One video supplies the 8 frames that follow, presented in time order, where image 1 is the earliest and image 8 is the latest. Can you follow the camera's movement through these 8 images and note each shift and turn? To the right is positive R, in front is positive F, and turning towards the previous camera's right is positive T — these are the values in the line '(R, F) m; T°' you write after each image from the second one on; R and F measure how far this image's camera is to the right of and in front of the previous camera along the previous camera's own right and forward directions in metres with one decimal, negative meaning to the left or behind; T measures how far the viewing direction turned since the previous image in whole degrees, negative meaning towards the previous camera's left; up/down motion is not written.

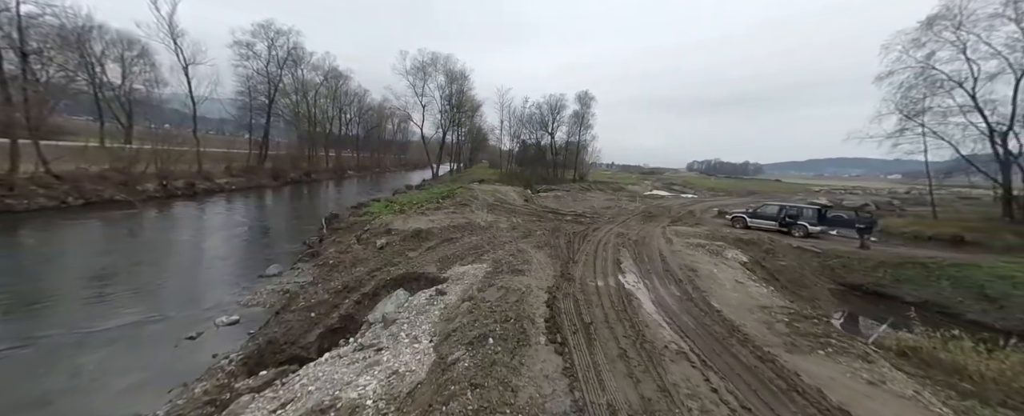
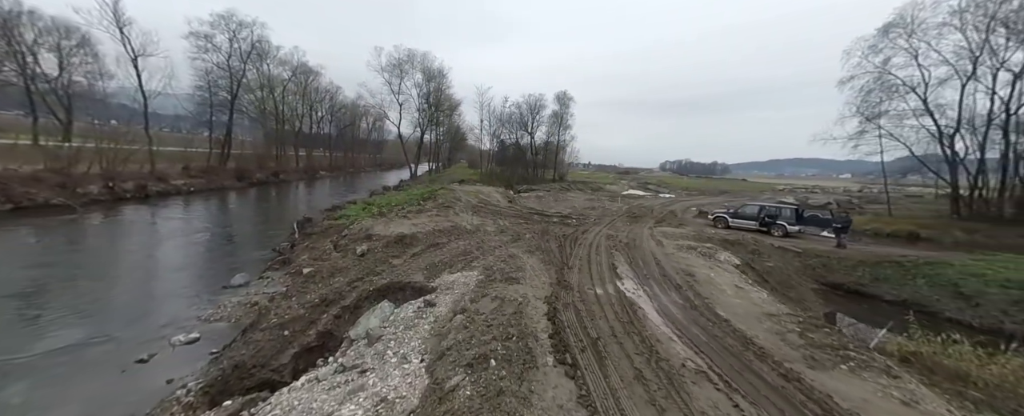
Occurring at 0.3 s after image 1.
(-0.4, +0.5) m; +4°
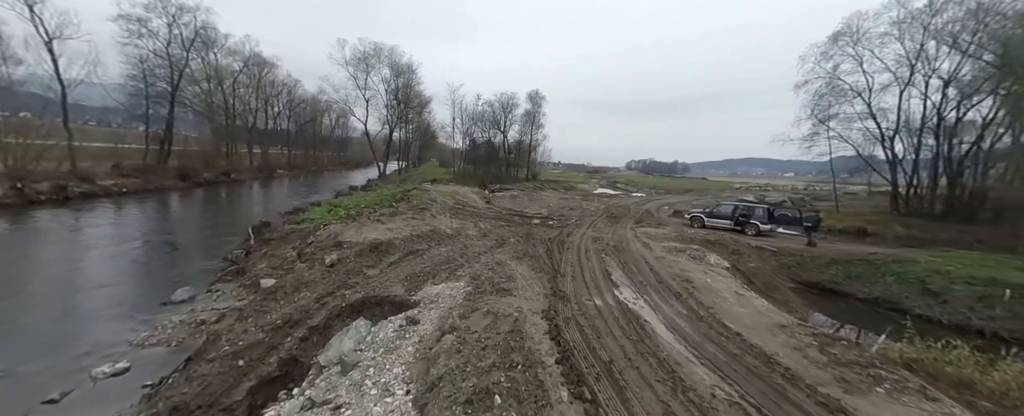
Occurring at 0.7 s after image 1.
(-0.4, +0.7) m; +5°
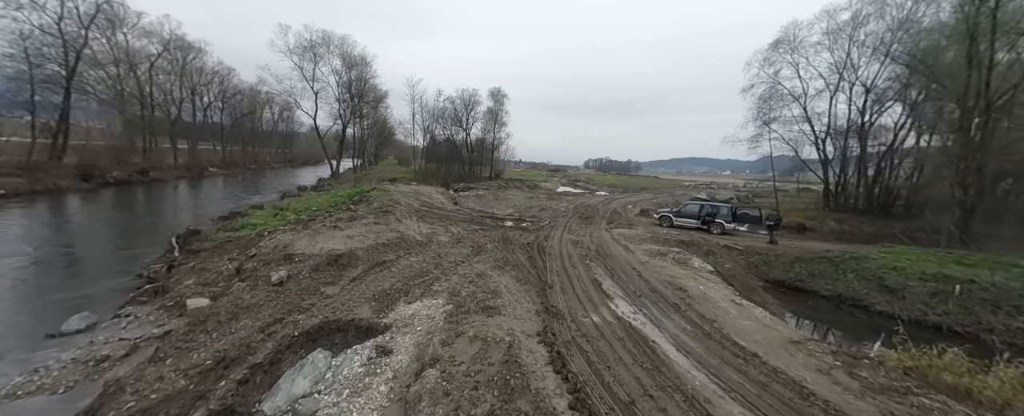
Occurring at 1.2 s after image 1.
(-0.5, +0.9) m; +7°
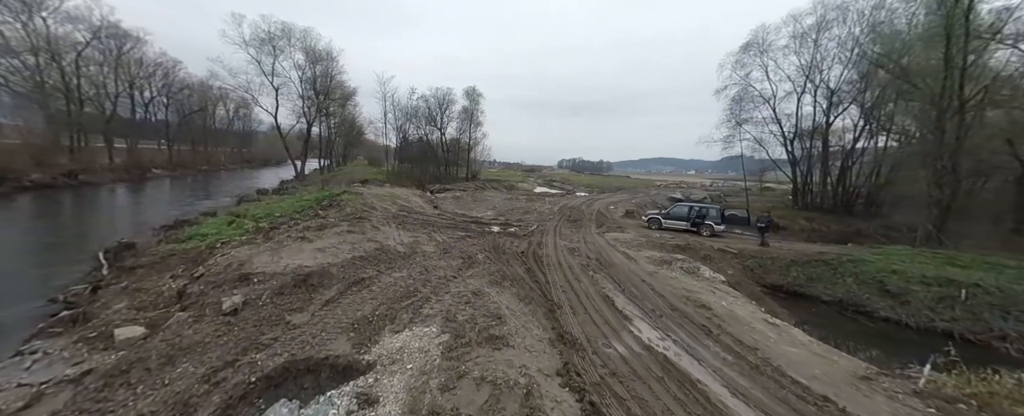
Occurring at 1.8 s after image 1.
(-0.6, +1.1) m; +4°
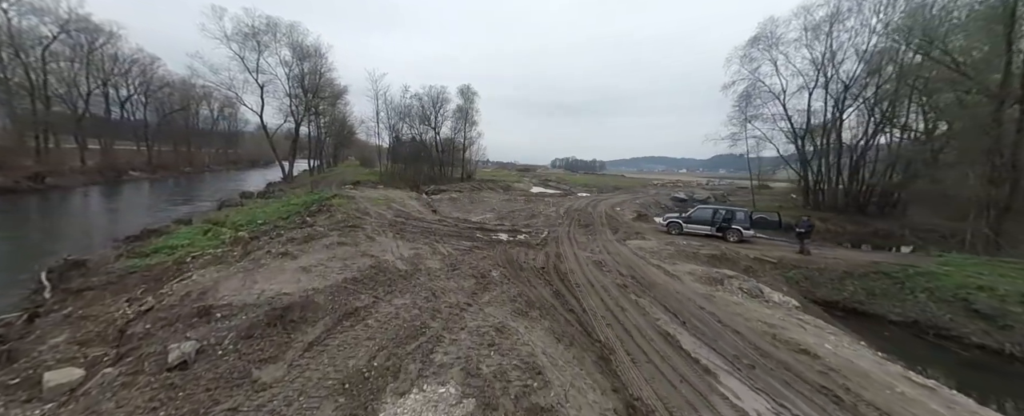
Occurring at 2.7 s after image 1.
(-0.7, +1.7) m; +1°
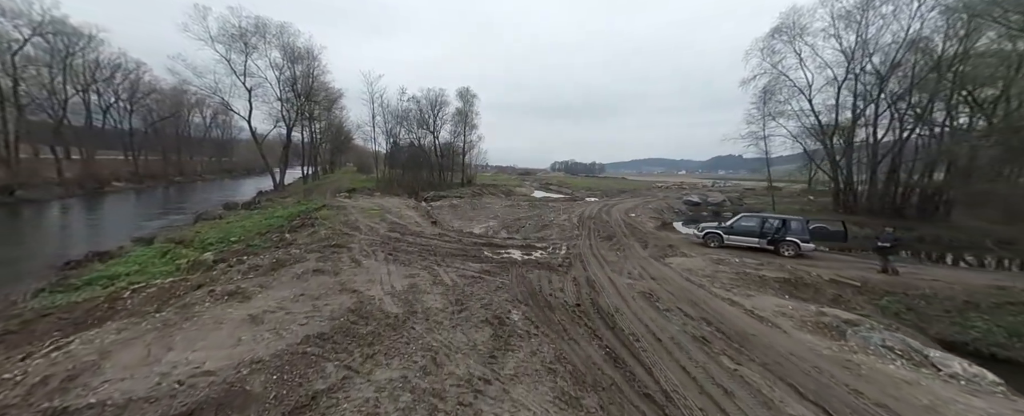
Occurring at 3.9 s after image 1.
(-0.6, +2.5) m; 0°
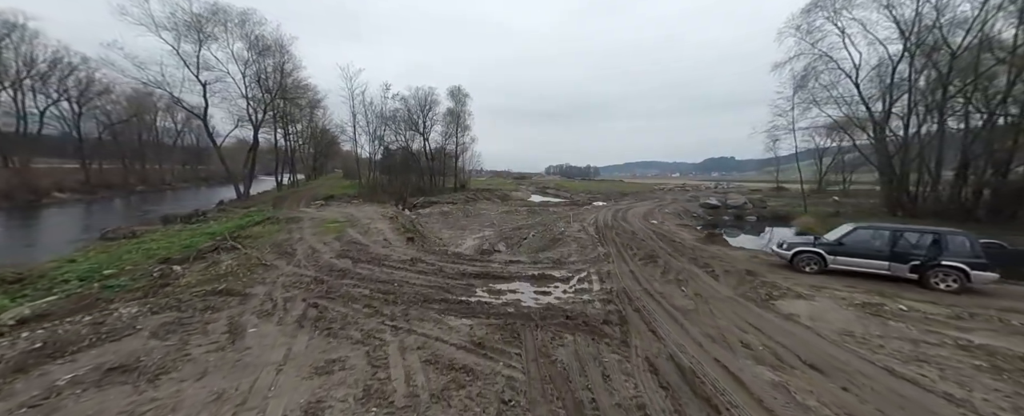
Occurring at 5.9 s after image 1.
(-0.3, +5.0) m; +1°
